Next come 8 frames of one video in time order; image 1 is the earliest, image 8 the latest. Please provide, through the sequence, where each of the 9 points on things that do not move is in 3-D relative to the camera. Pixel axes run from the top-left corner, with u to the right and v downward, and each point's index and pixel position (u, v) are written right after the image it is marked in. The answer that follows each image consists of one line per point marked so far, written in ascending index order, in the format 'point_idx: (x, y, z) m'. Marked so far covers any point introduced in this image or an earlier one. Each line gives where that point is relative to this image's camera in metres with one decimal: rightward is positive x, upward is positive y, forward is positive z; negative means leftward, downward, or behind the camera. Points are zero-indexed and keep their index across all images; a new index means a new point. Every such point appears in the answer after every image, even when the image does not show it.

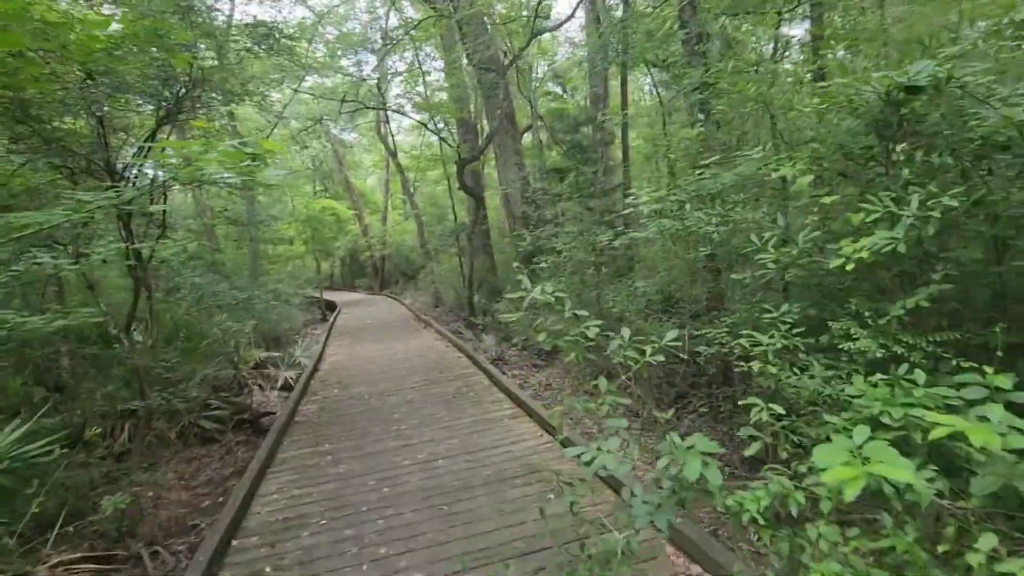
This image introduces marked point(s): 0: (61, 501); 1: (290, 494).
0: (-2.8, -1.3, +3.5) m
1: (-1.3, -1.2, +3.3) m
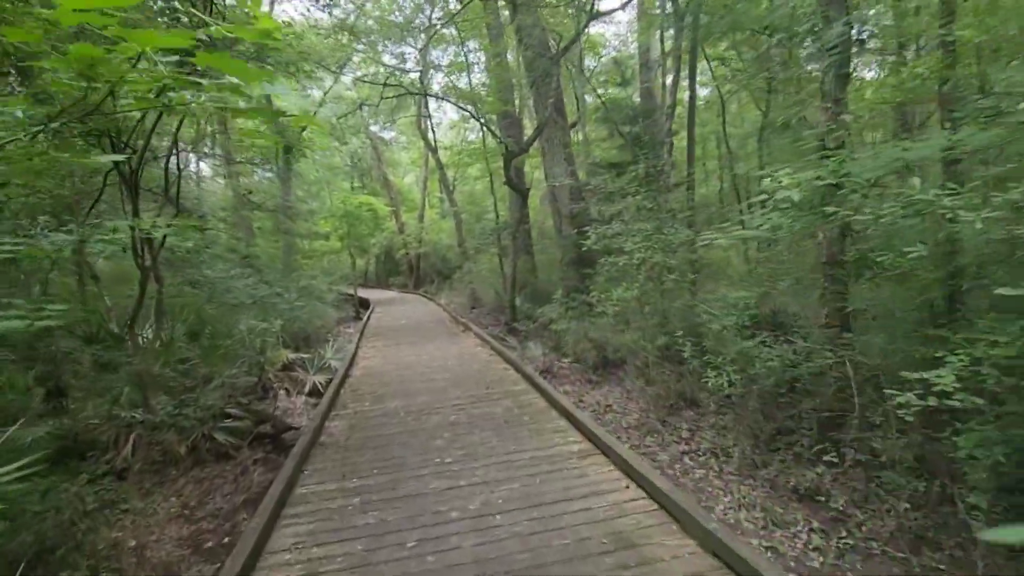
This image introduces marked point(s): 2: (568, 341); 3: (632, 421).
0: (-2.5, -1.3, +2.8) m
1: (-1.0, -1.2, +2.6) m
2: (+0.8, -0.7, +7.5) m
3: (+1.1, -1.2, +4.9) m
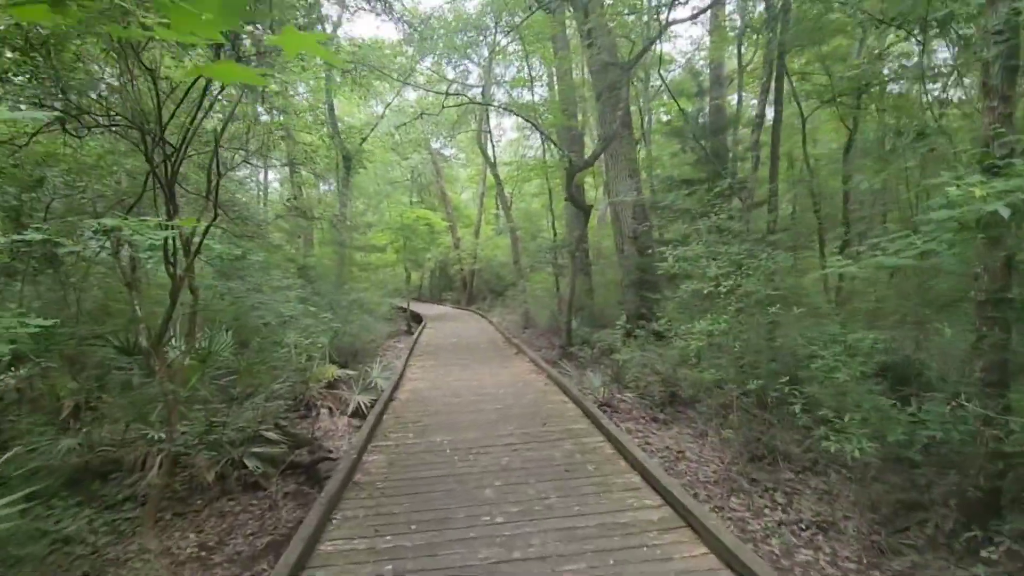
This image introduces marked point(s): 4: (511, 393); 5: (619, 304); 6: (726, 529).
0: (-2.2, -1.3, +2.5) m
1: (-0.7, -1.3, +2.0) m
2: (+1.5, -1.0, +6.8) m
3: (+1.5, -1.4, +4.2) m
4: (0.0, -1.2, +6.1) m
5: (+2.2, -0.3, +11.1) m
6: (+1.0, -1.1, +2.6) m
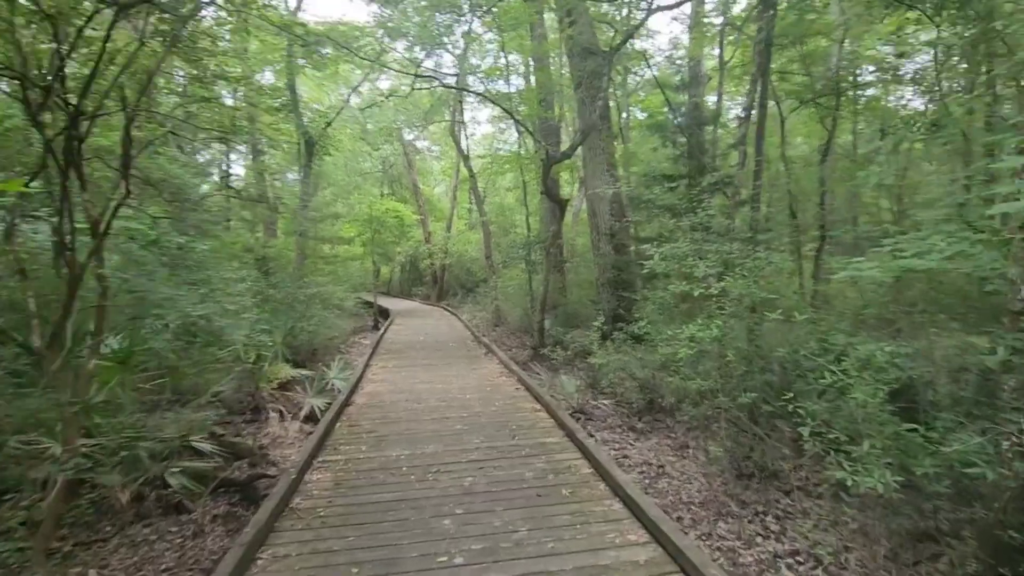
0: (-2.3, -1.3, +1.9) m
1: (-0.8, -1.3, +1.5) m
2: (+1.1, -1.0, +6.4) m
3: (+1.3, -1.5, +3.8) m
4: (-0.3, -1.1, +5.6) m
5: (+1.6, -0.3, +10.8) m
6: (+0.9, -1.1, +2.2) m
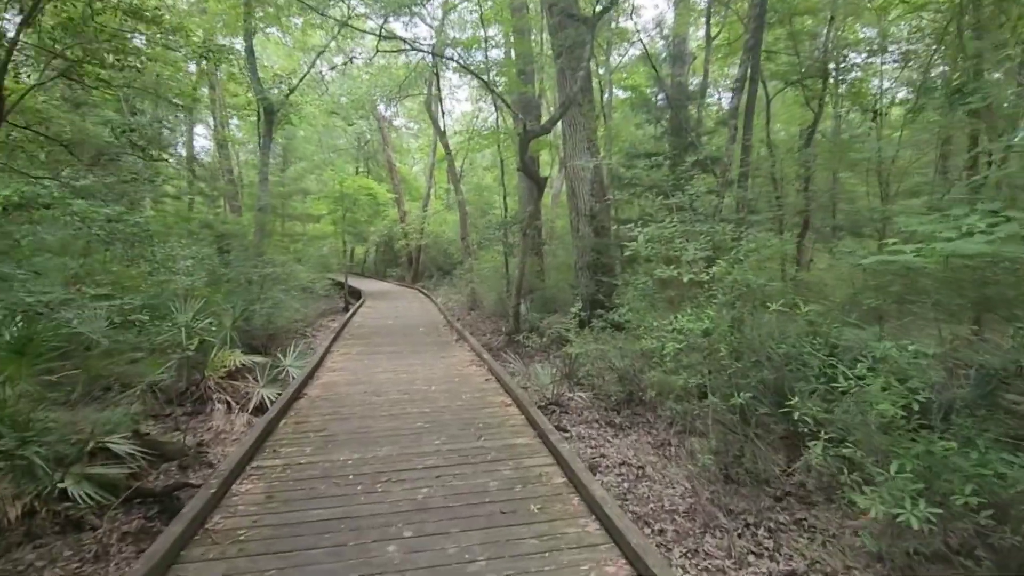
0: (-2.5, -1.2, +1.4) m
1: (-1.0, -1.3, +1.1) m
2: (+0.8, -0.9, +6.0) m
3: (+1.0, -1.4, +3.4) m
4: (-0.6, -1.0, +5.1) m
5: (+1.1, 0.0, +10.3) m
6: (+0.7, -1.1, +1.8) m
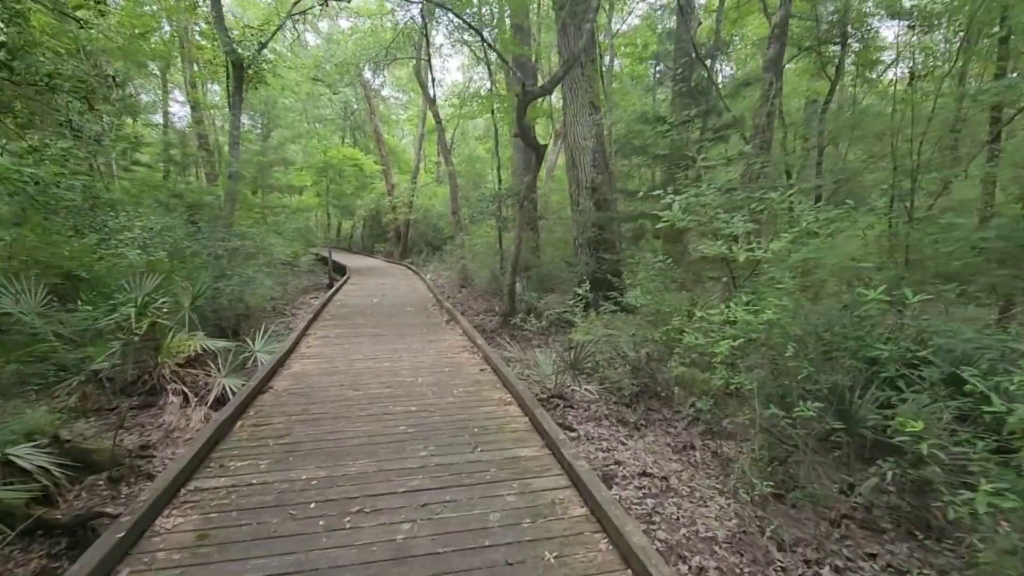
0: (-2.4, -1.2, +0.7) m
1: (-0.9, -1.2, +0.4) m
2: (+0.8, -0.6, +5.3) m
3: (+1.1, -1.3, +2.8) m
4: (-0.6, -0.8, +4.5) m
5: (+1.0, +0.4, +9.6) m
6: (+0.7, -1.1, +1.1) m
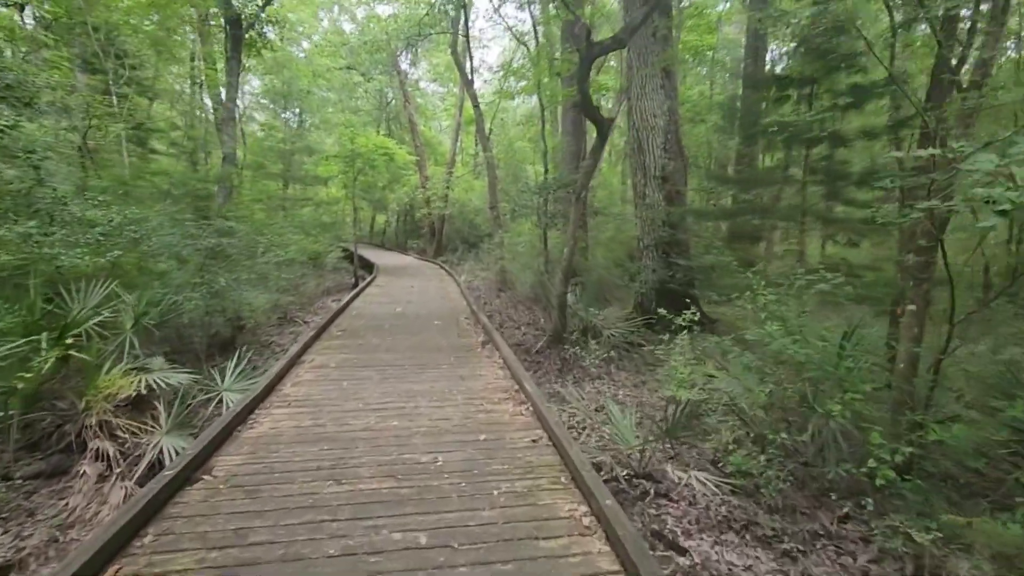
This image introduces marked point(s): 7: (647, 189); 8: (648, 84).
0: (-2.3, -1.3, -0.8) m
1: (-0.8, -1.4, -1.2) m
2: (+1.2, -0.8, +3.6) m
3: (+1.3, -1.5, +1.1) m
4: (-0.3, -0.9, +2.8) m
5: (+1.7, +0.2, +7.9) m
6: (+0.9, -1.3, -0.6) m
7: (+1.9, +1.4, +7.6) m
8: (+1.8, +2.7, +7.4) m
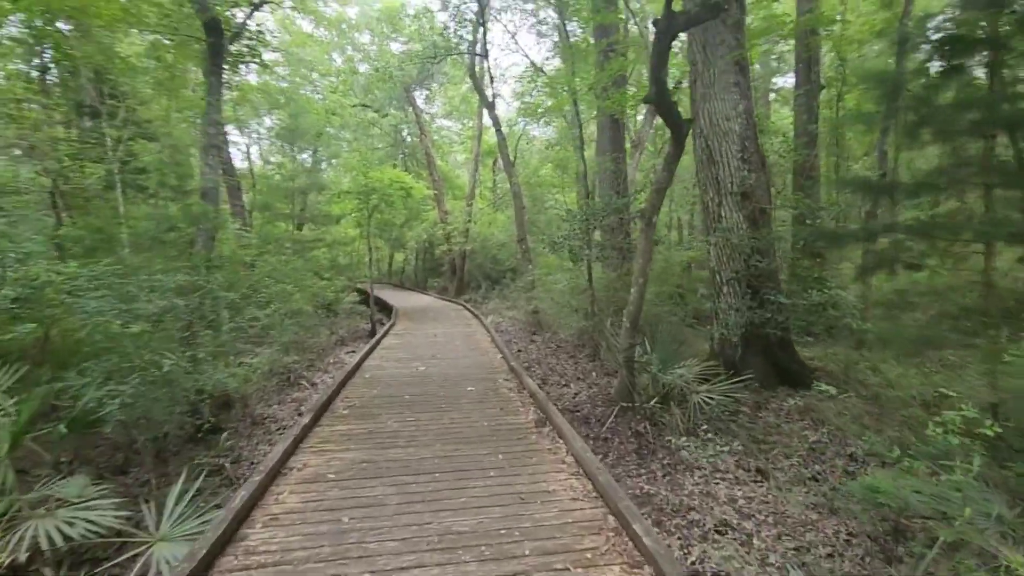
0: (-2.0, -1.5, -2.3) m
1: (-0.5, -1.5, -2.7) m
2: (+1.6, -1.1, +2.0) m
3: (+1.7, -1.6, -0.6) m
4: (+0.1, -1.2, +1.3) m
5: (+2.3, -0.3, +6.3) m
6: (+1.2, -1.3, -2.2) m
7: (+2.4, +0.9, +6.1) m
8: (+2.3, +2.2, +5.9) m
